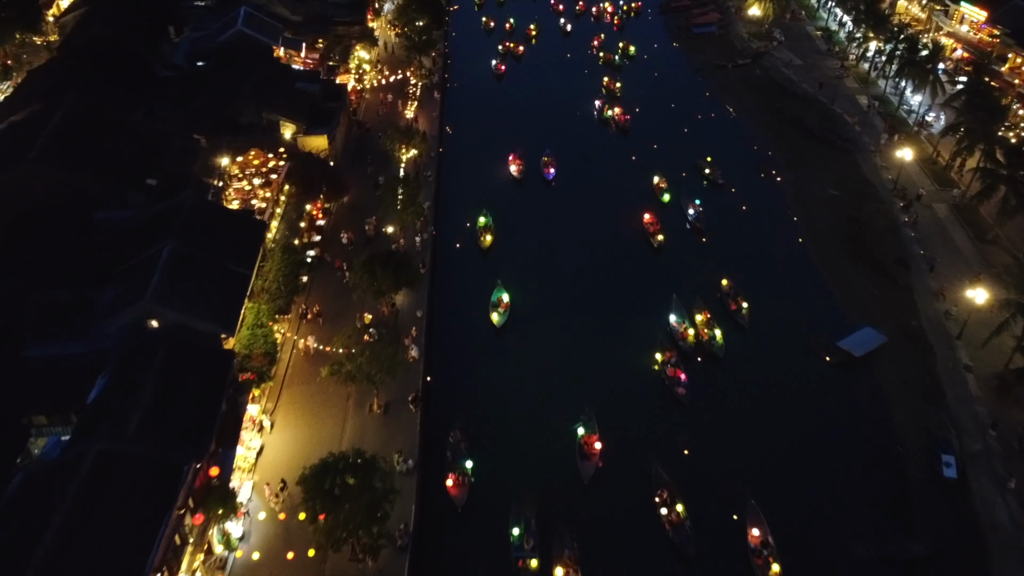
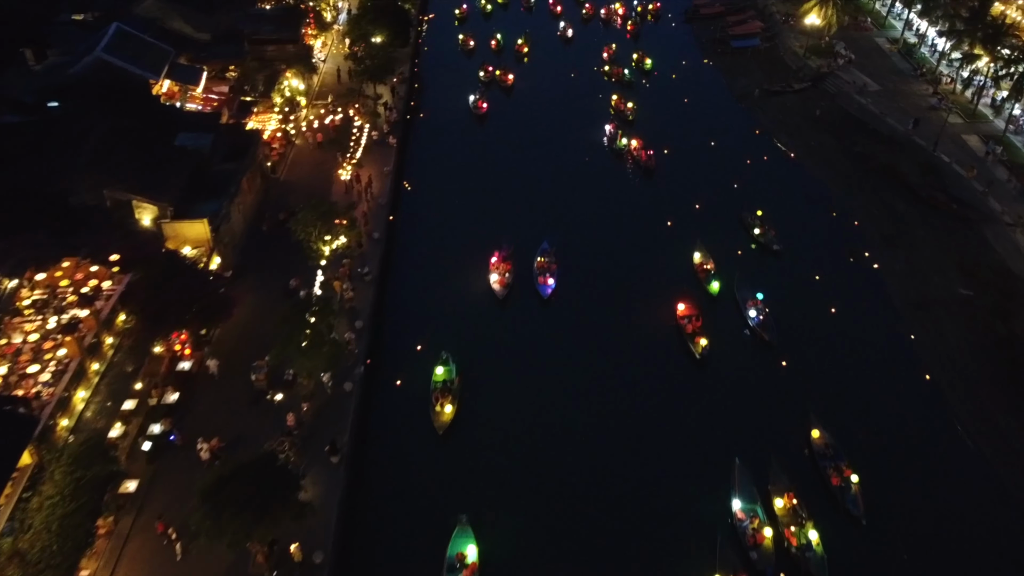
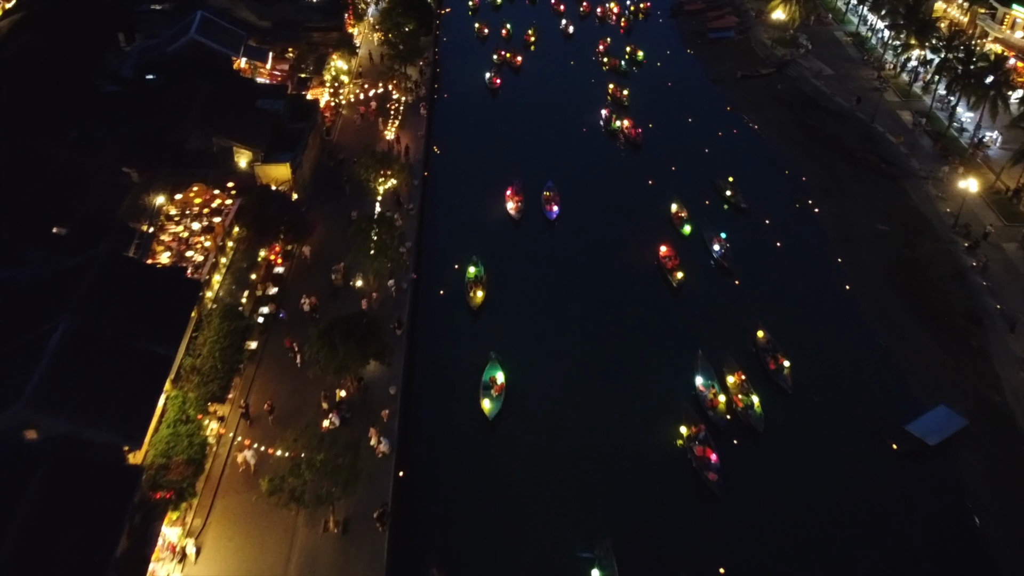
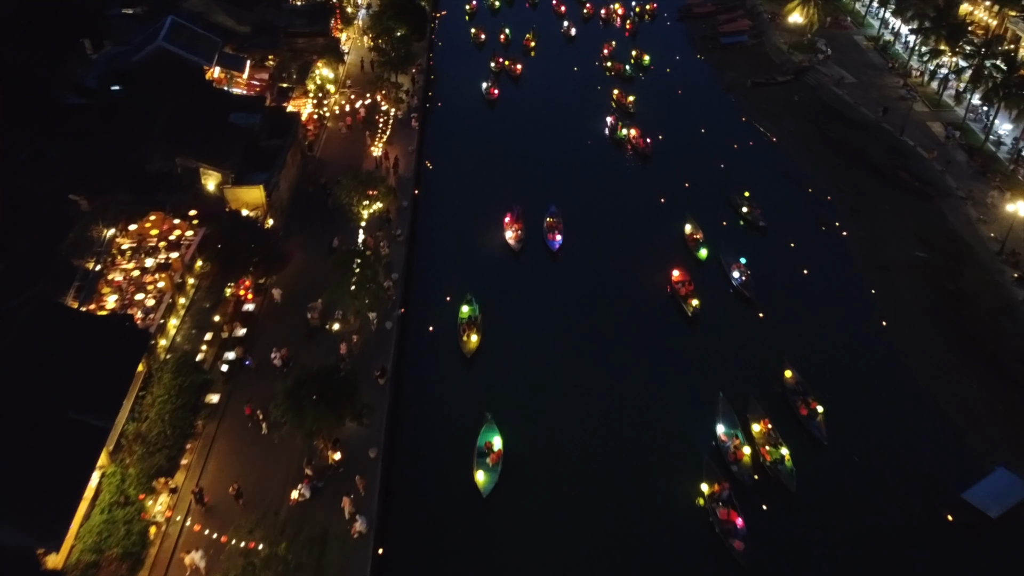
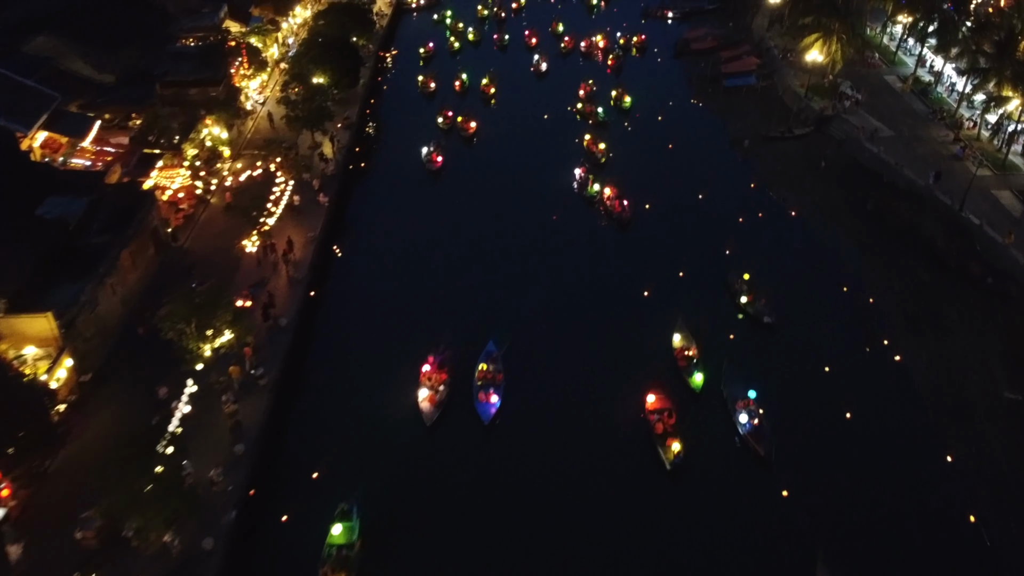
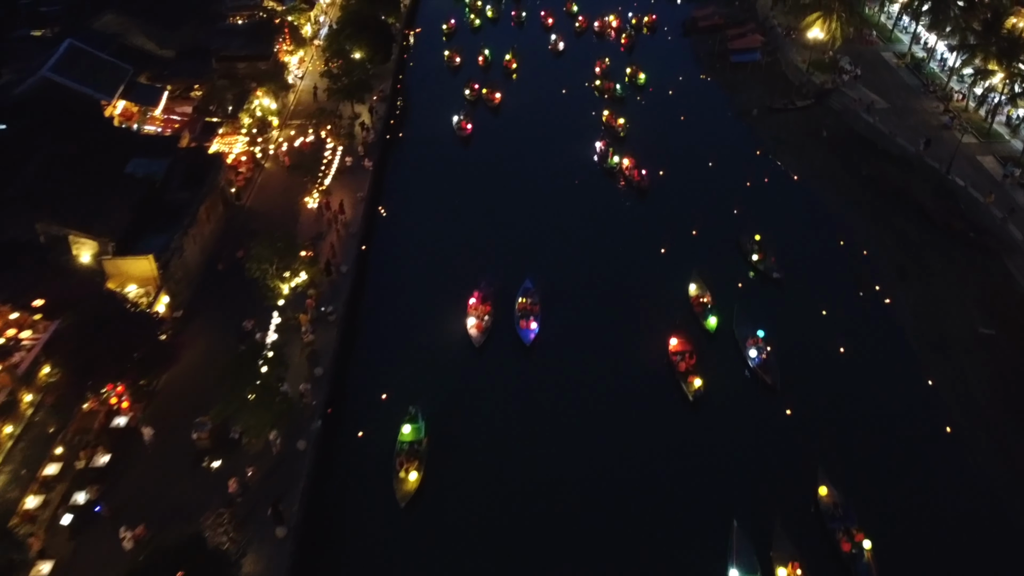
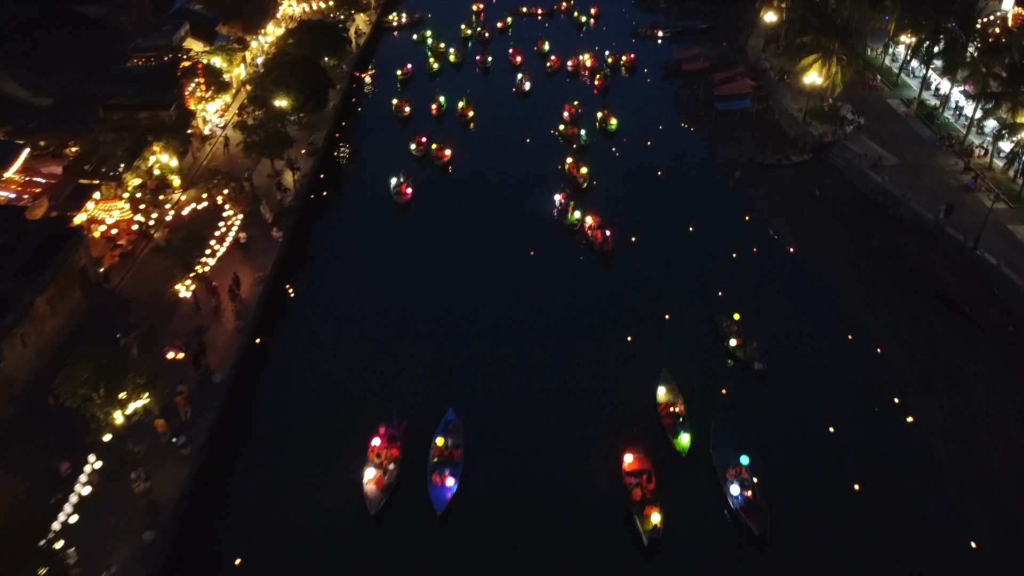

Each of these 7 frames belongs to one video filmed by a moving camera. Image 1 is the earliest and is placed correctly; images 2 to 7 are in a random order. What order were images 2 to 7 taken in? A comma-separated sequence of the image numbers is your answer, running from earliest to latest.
3, 4, 2, 6, 5, 7
